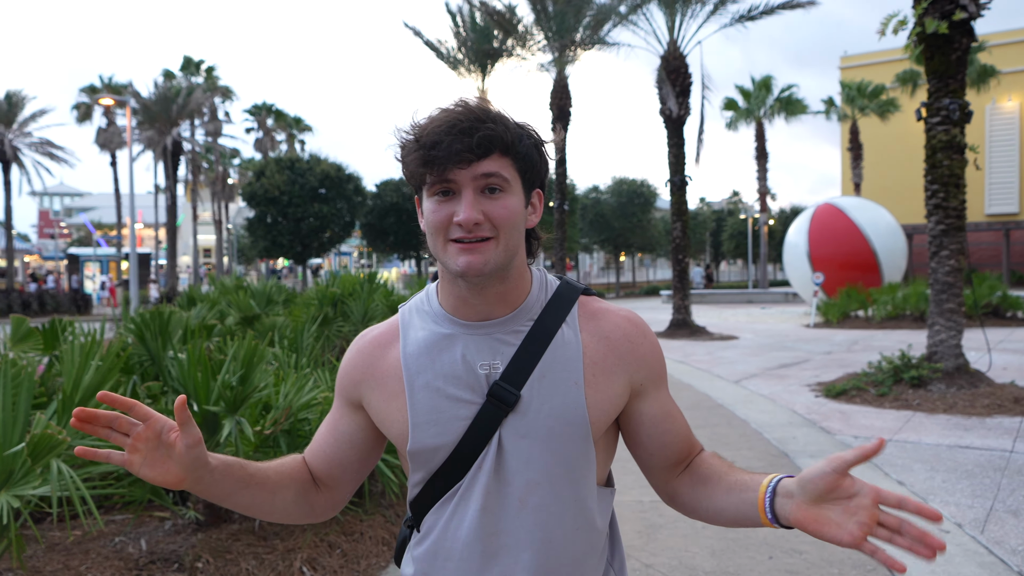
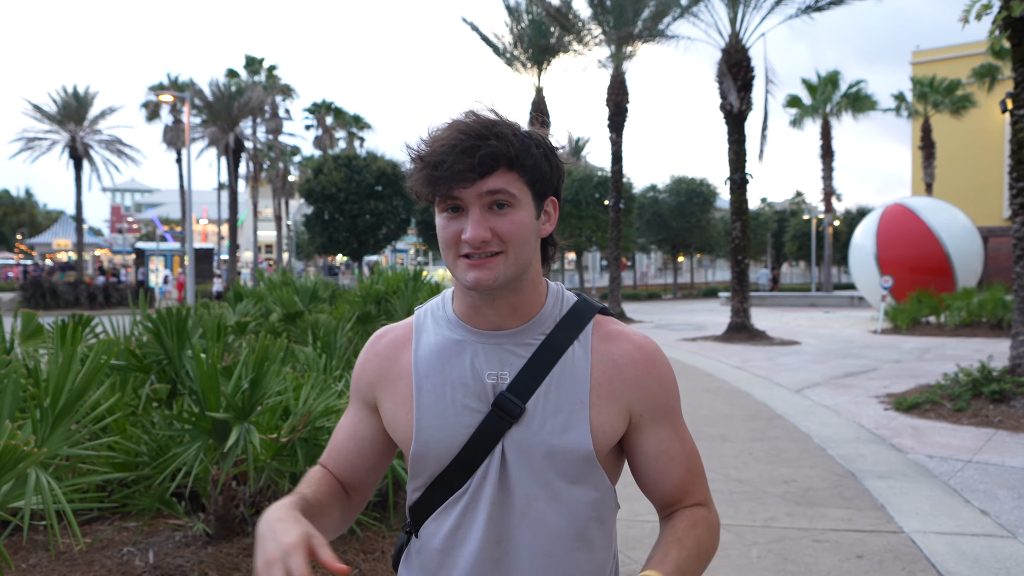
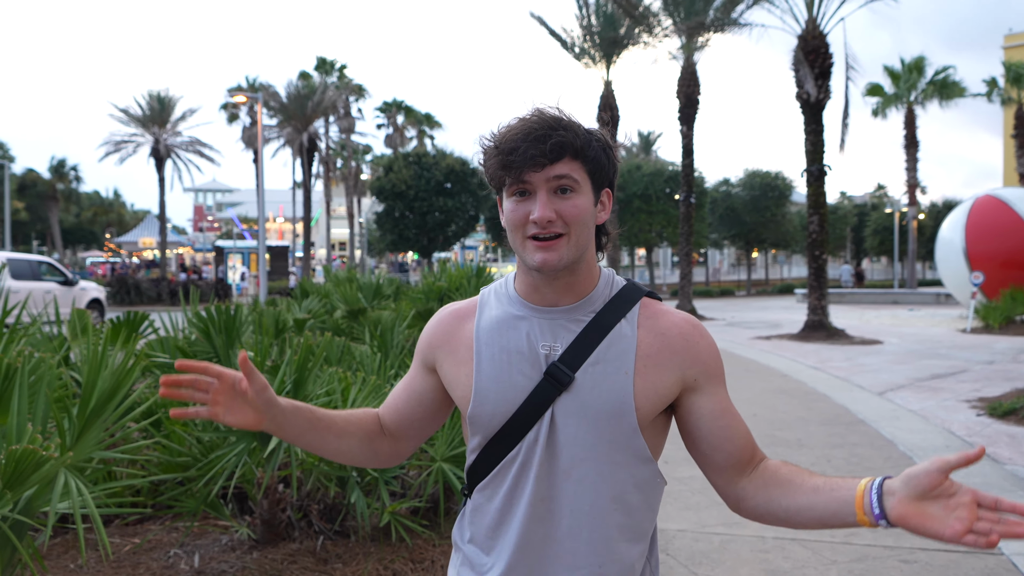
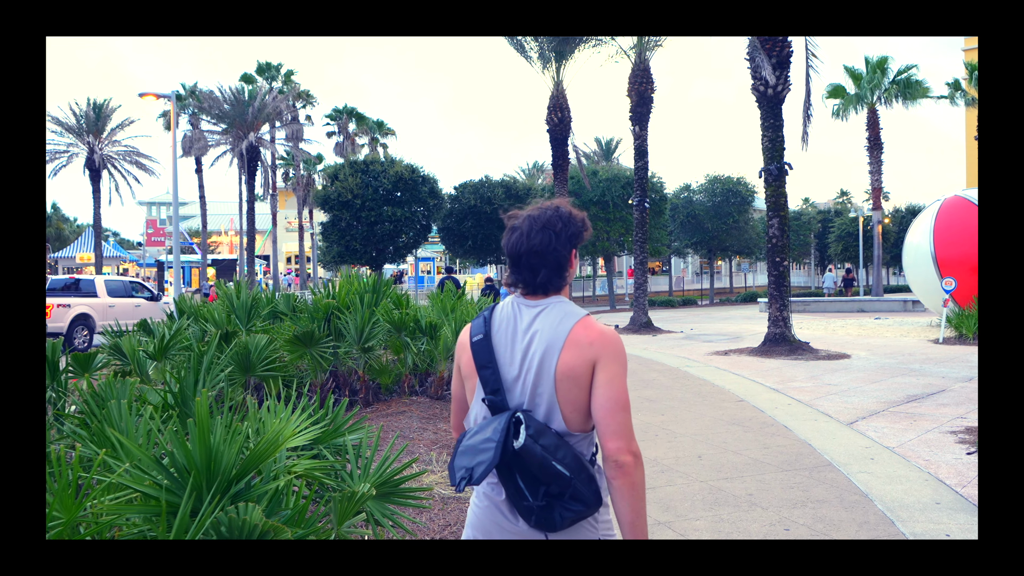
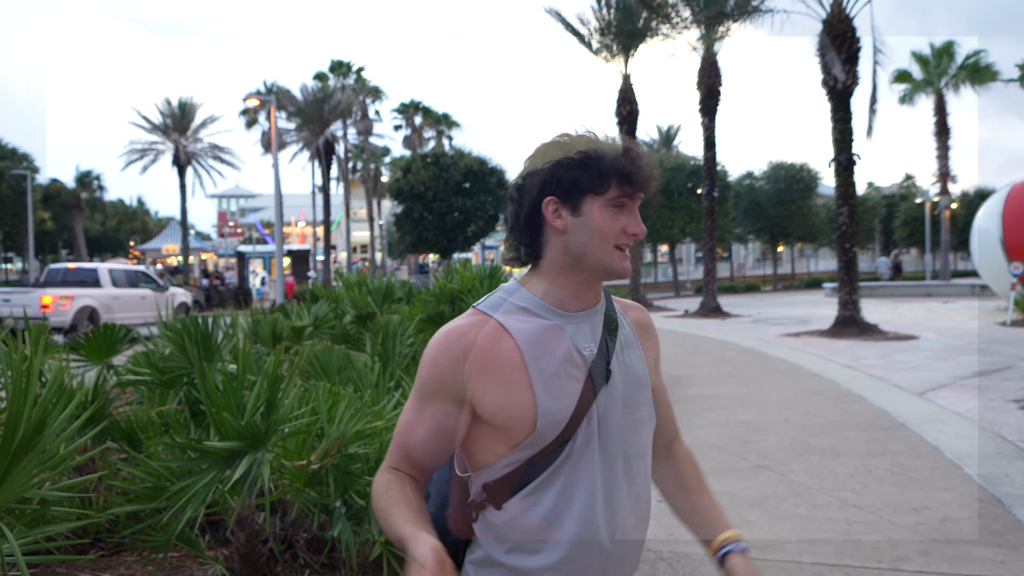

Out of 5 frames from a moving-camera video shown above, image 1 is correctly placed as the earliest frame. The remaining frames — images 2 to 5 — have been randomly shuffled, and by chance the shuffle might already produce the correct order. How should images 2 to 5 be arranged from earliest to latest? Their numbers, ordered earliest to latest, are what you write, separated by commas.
2, 3, 5, 4
